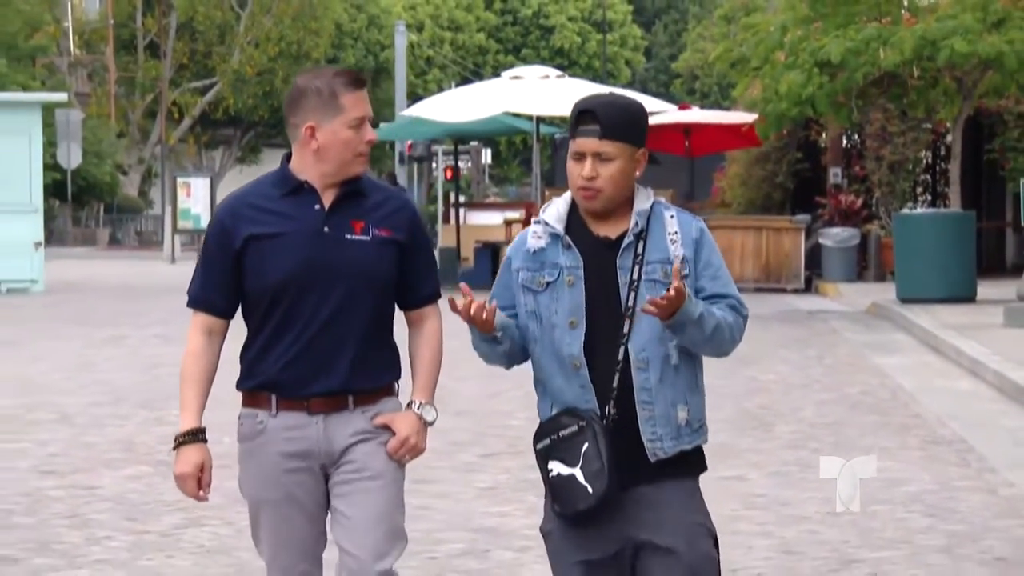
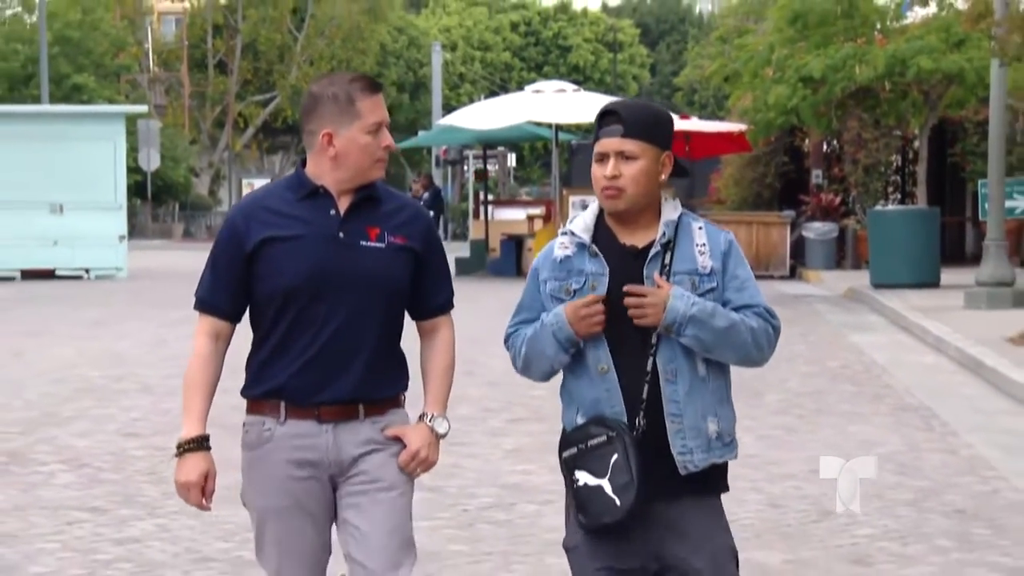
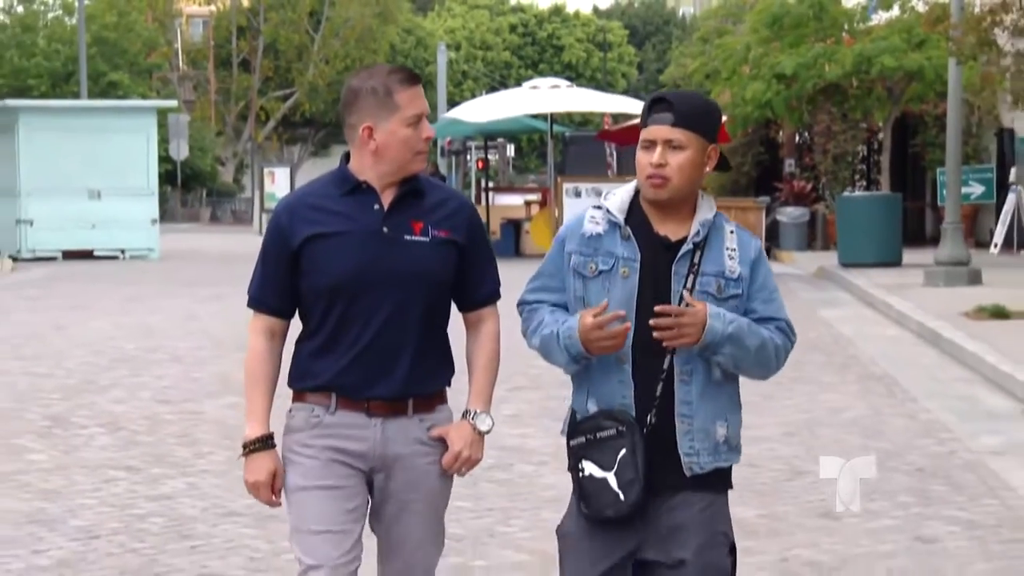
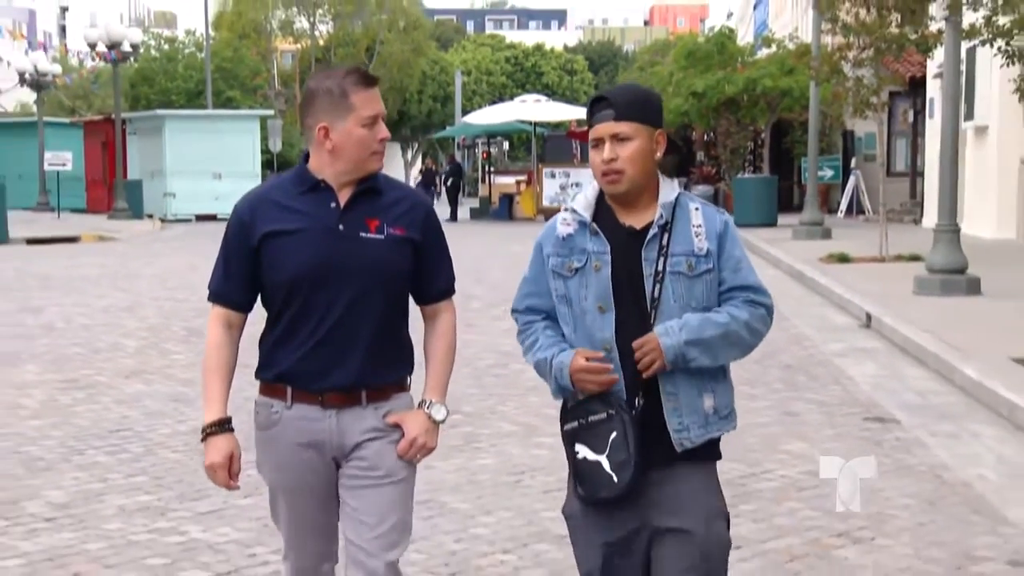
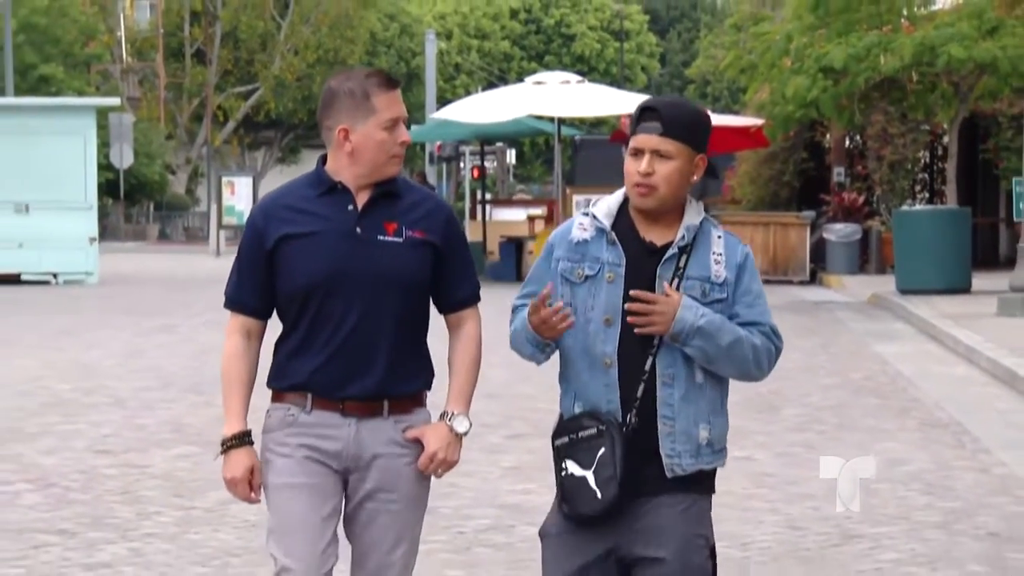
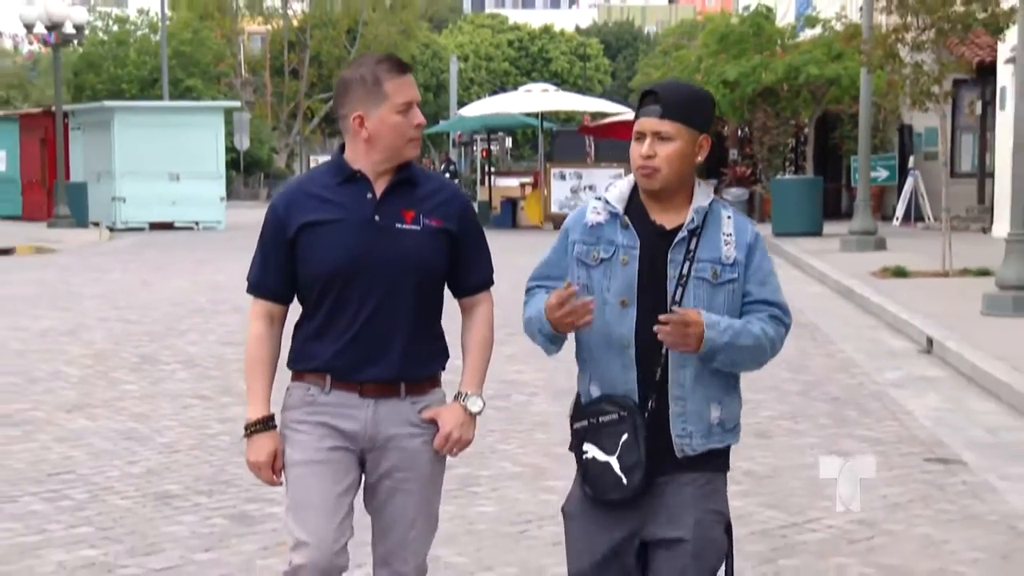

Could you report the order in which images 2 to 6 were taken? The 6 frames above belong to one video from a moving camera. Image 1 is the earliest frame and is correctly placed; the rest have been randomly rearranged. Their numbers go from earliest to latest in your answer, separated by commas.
5, 2, 3, 6, 4
